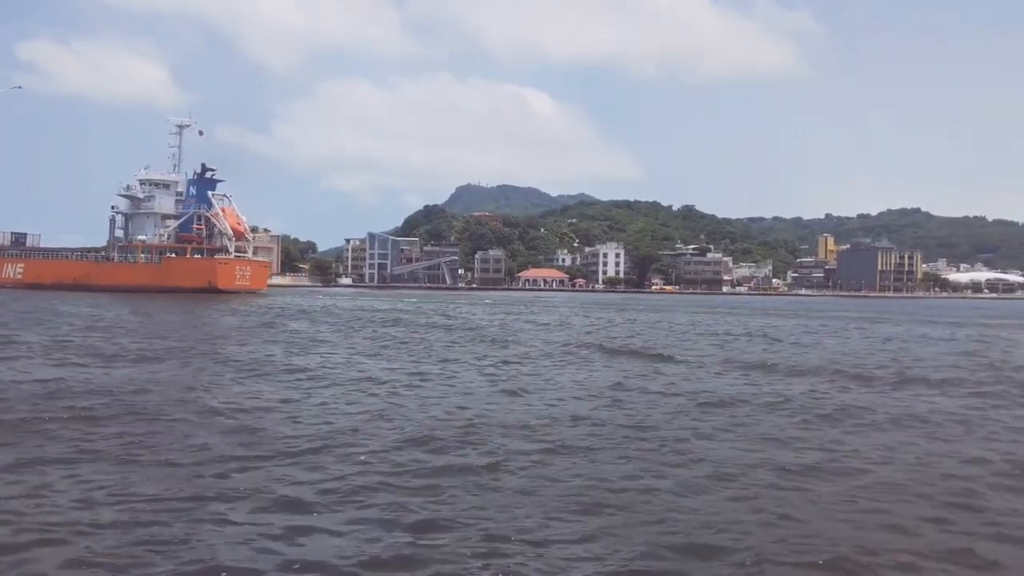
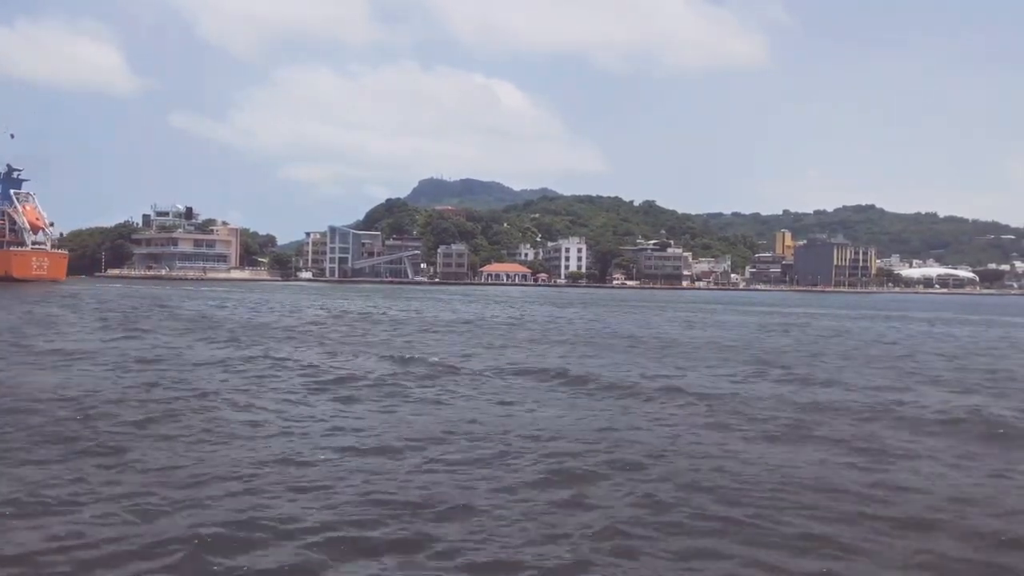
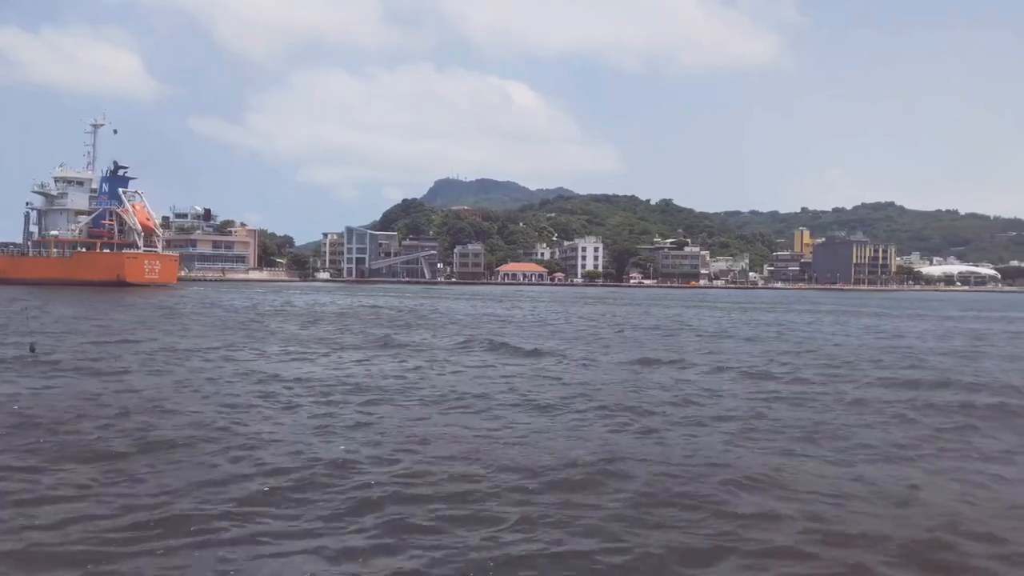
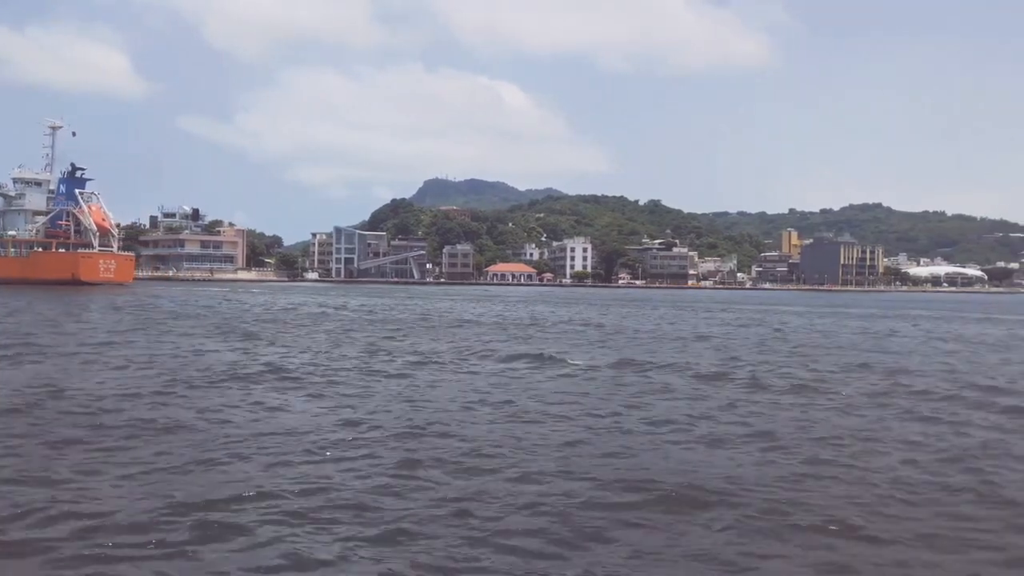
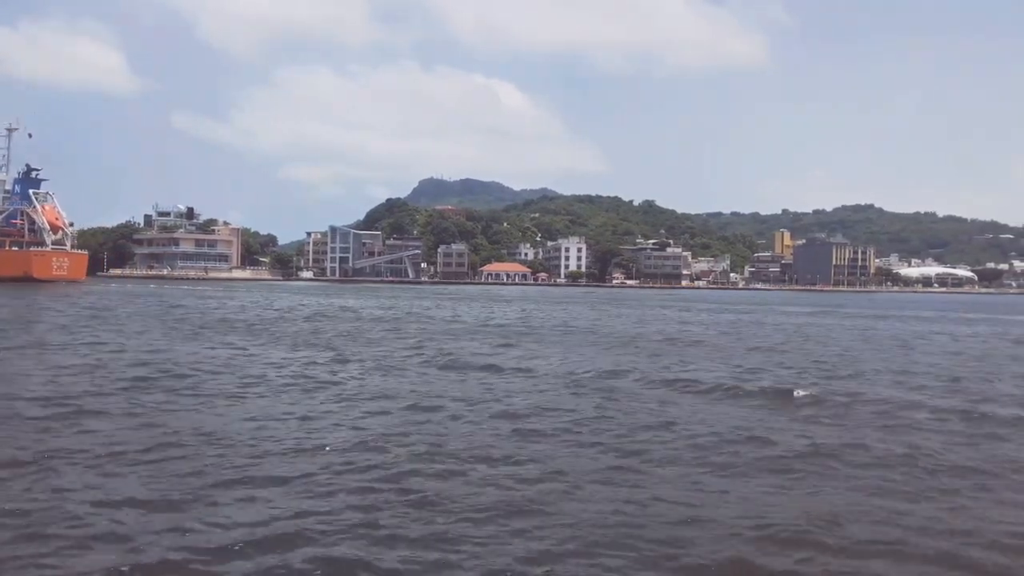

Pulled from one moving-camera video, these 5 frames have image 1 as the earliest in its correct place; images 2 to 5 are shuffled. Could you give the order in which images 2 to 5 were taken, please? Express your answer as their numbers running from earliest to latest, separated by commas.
3, 4, 5, 2
